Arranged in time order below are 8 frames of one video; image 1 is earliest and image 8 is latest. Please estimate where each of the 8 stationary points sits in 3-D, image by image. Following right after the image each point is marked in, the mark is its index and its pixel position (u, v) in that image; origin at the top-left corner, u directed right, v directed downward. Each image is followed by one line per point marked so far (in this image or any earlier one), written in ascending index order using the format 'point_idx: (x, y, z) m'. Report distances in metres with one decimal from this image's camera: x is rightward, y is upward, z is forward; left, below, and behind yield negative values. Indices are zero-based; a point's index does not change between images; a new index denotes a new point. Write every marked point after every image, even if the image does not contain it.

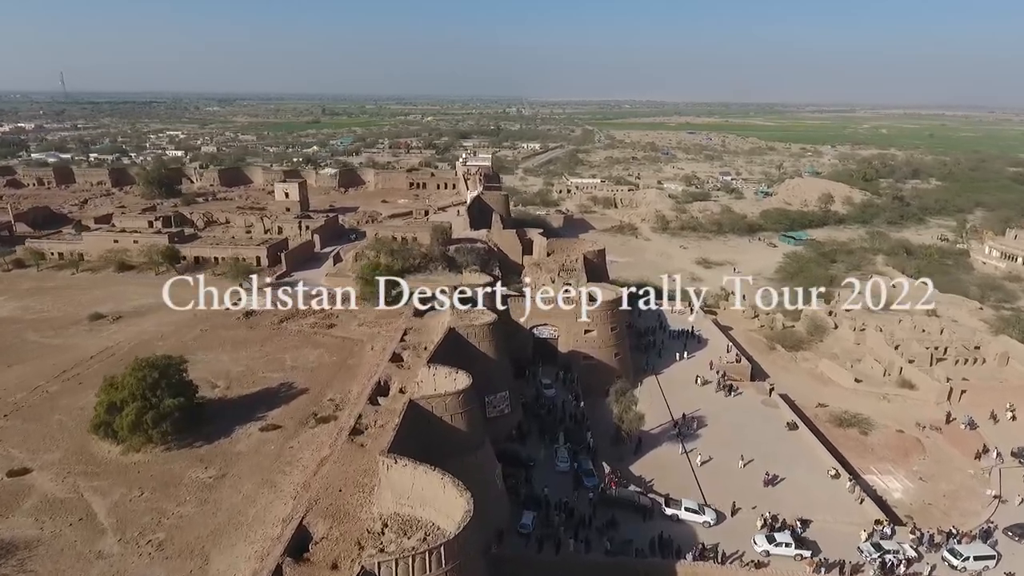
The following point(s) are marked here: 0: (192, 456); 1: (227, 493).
0: (-9.9, -5.2, +19.5) m
1: (-8.0, -5.8, +17.7) m
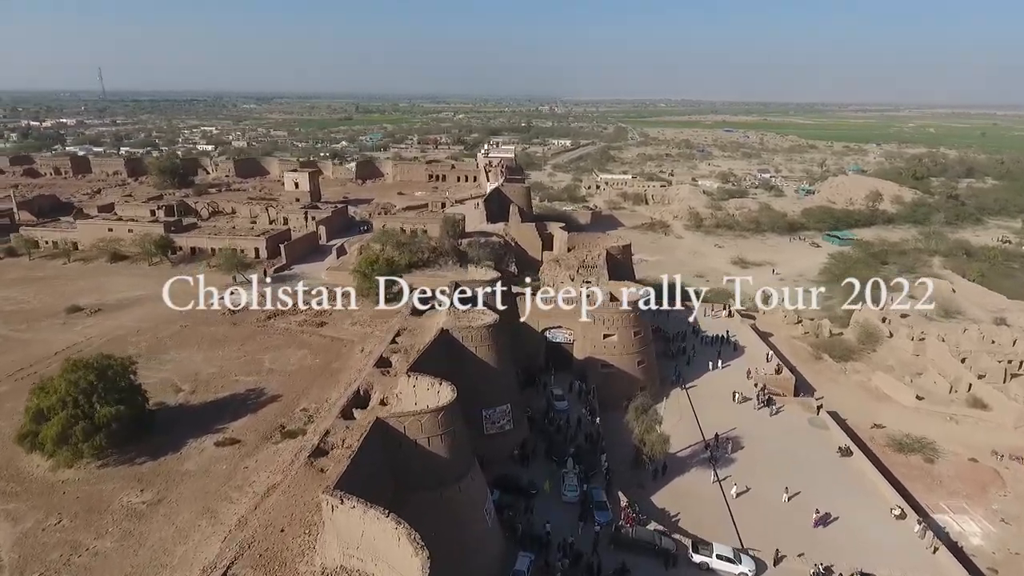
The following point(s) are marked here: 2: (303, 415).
0: (-10.1, -4.9, +16.6) m
1: (-8.3, -5.5, +14.7) m
2: (-6.4, -3.9, +19.4) m
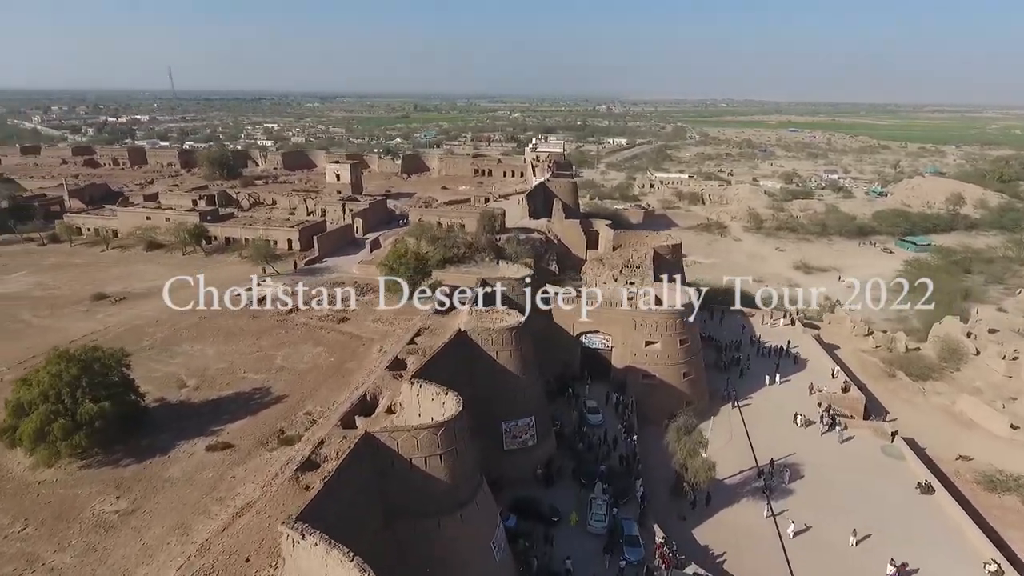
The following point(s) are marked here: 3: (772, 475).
0: (-9.7, -4.6, +15.2) m
1: (-8.1, -5.2, +13.1) m
2: (-5.8, -3.7, +17.7) m
3: (+8.2, -5.9, +19.9) m
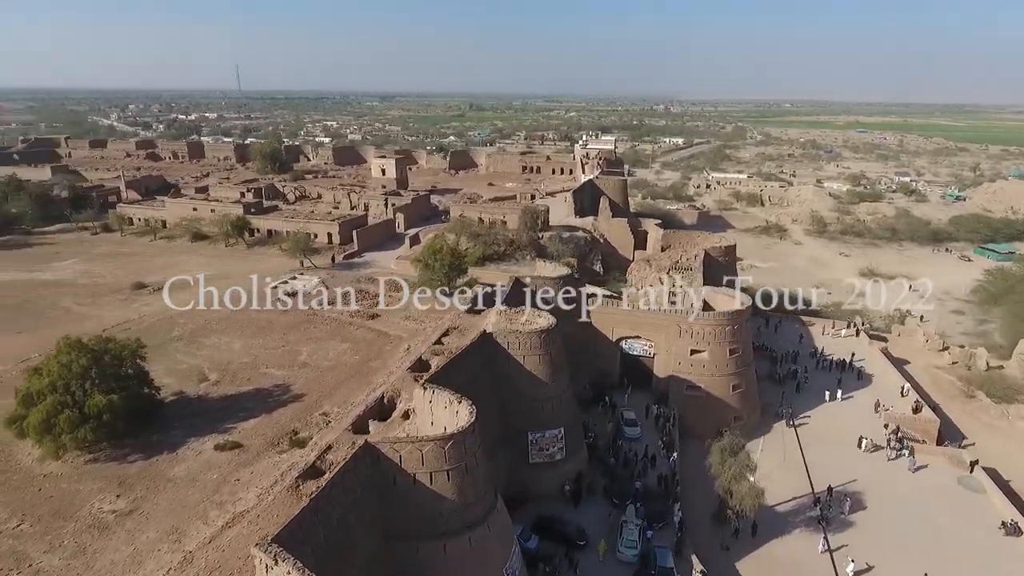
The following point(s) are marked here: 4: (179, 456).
0: (-9.2, -4.3, +14.6) m
1: (-7.8, -5.0, +12.4) m
2: (-5.1, -3.5, +16.8) m
3: (+9.0, -6.1, +17.8) m
4: (-8.1, -4.1, +15.3) m
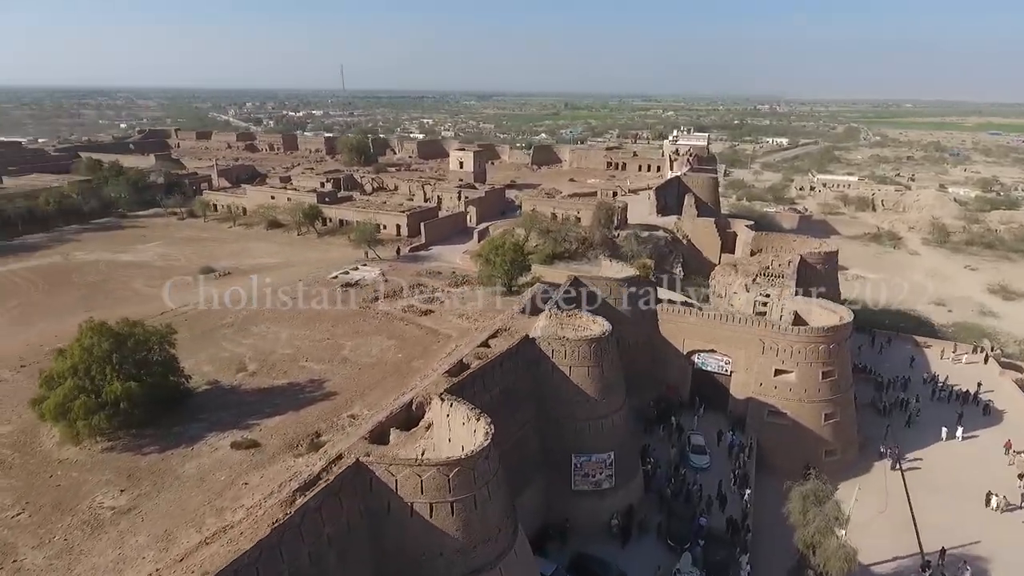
0: (-8.5, -3.9, +13.8) m
1: (-7.4, -4.7, +11.5) m
2: (-4.1, -3.3, +15.4) m
3: (+9.9, -6.5, +14.5) m
4: (-7.3, -3.7, +14.4) m
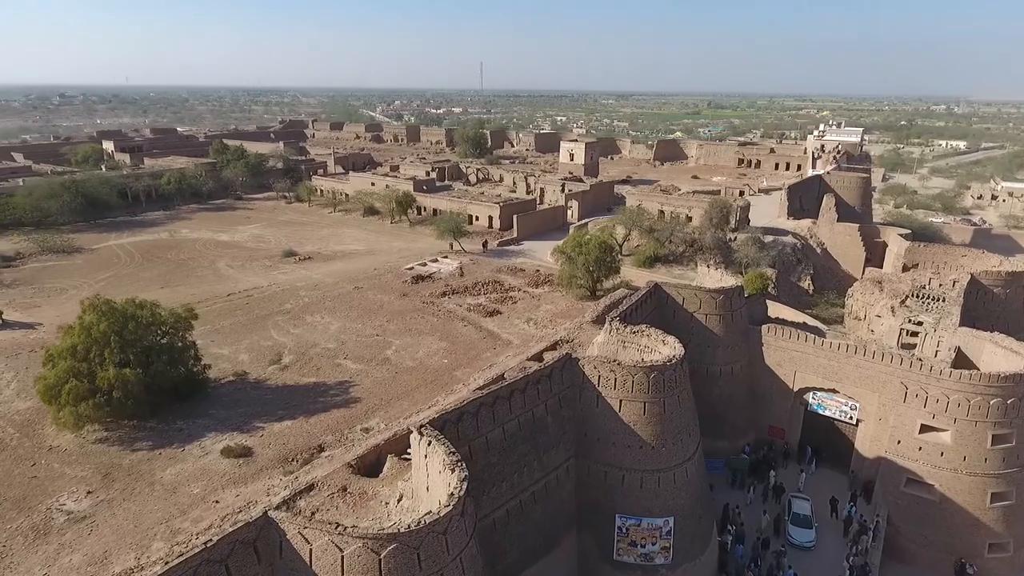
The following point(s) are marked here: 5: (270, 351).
0: (-8.0, -3.5, +12.4) m
1: (-7.4, -4.2, +9.9) m
2: (-3.3, -3.1, +13.1) m
3: (+10.0, -7.2, +9.4) m
4: (-6.6, -3.3, +12.7) m
5: (-6.9, -1.8, +18.0) m
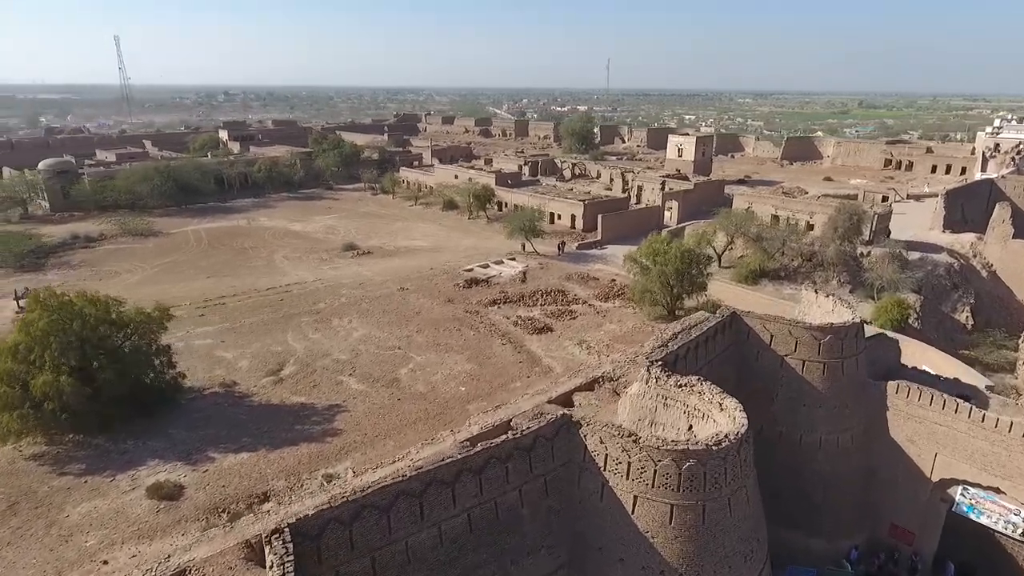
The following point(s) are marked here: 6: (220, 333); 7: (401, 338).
0: (-8.1, -3.3, +10.4) m
1: (-8.1, -4.1, +7.9) m
2: (-3.4, -3.3, +10.2) m
3: (+8.7, -8.1, +4.2) m
4: (-6.7, -3.3, +10.5) m
5: (-5.9, -1.7, +15.7) m
6: (-8.1, -1.2, +17.5) m
7: (-2.9, -1.3, +17.2) m
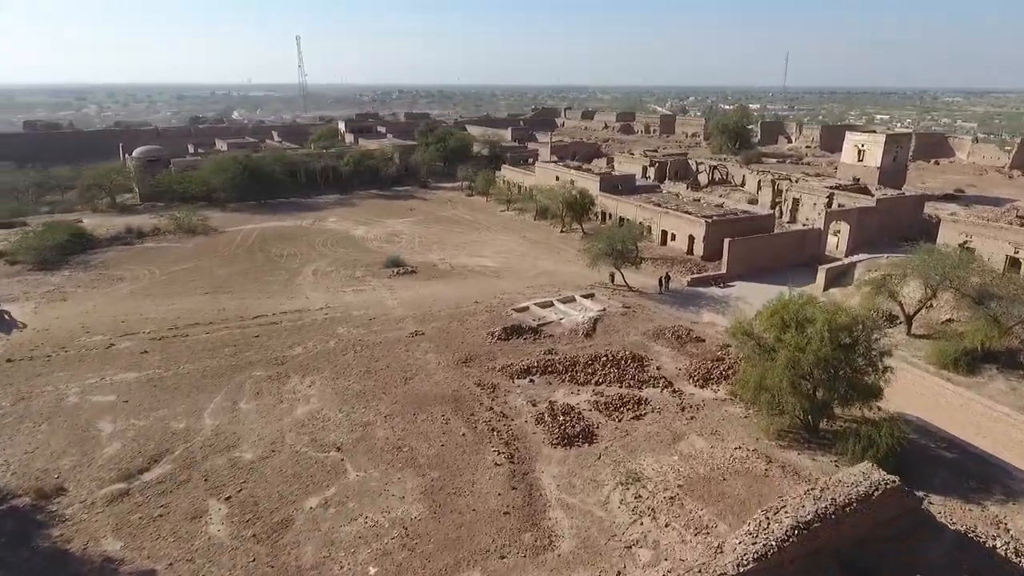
0: (-9.4, -4.0, +5.9) m
1: (-10.0, -4.8, +3.4) m
2: (-4.9, -4.3, +4.6) m
3: (+5.1, -9.9, -4.1) m
4: (-8.1, -4.1, +5.7) m
5: (-5.9, -2.6, +10.5) m
6: (-7.6, -2.0, +12.7) m
7: (-2.7, -2.4, +11.2) m
